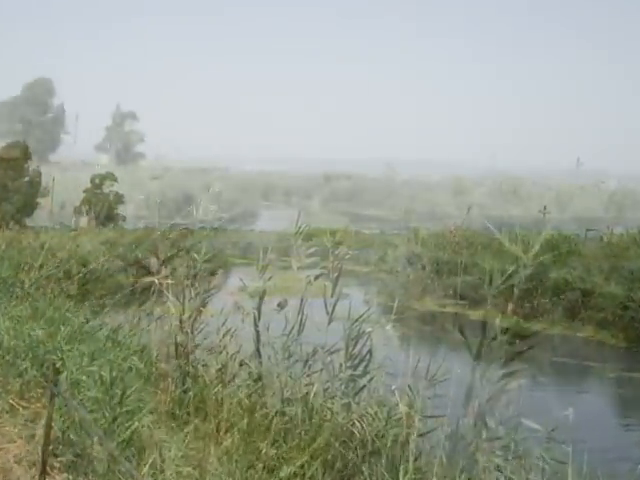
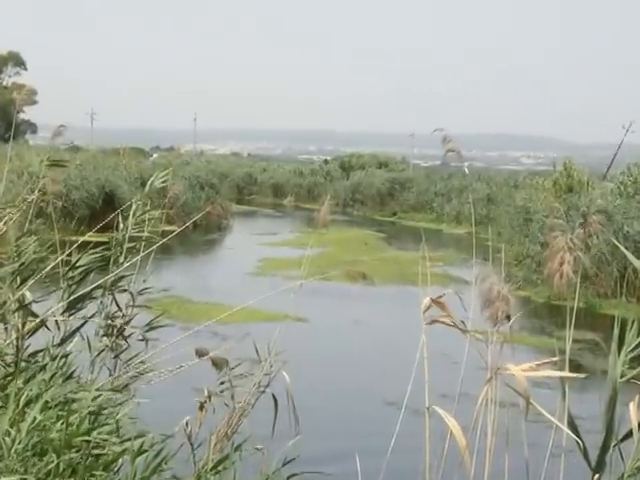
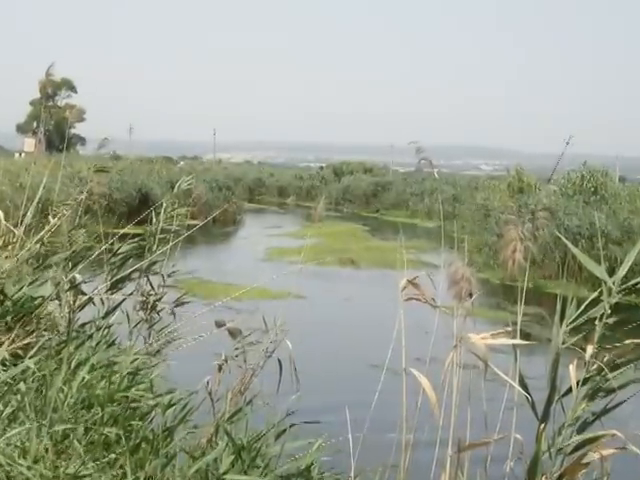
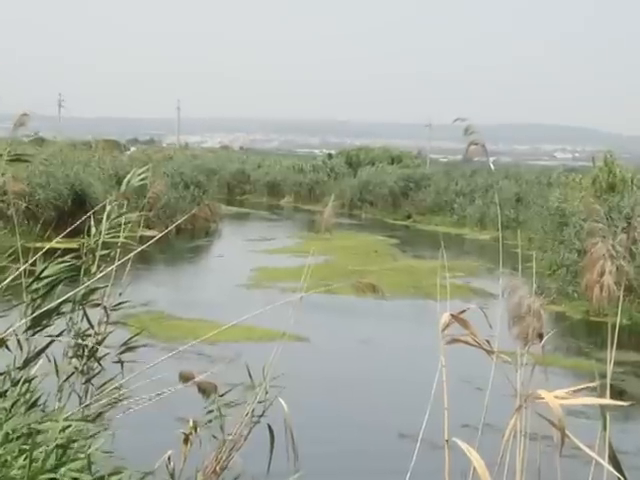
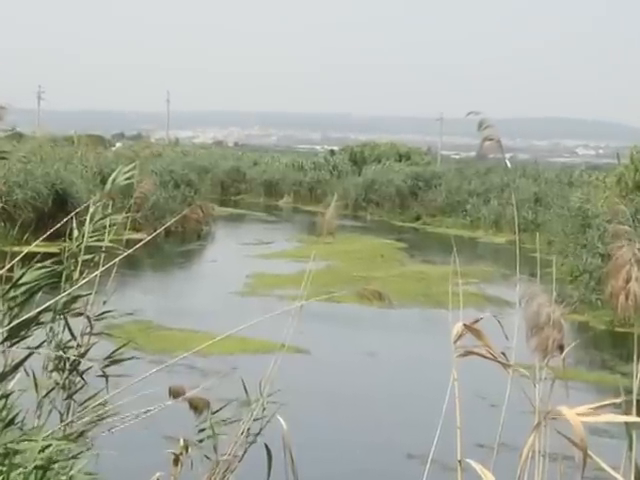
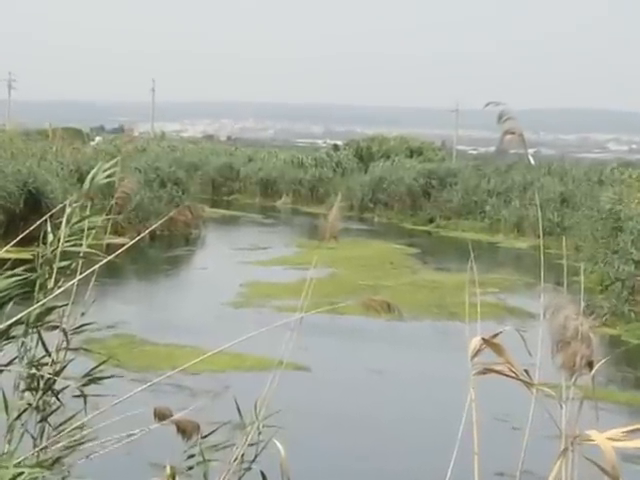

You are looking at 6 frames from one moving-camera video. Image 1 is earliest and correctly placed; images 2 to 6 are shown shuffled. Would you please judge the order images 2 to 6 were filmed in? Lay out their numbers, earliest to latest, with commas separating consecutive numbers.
3, 2, 4, 5, 6
